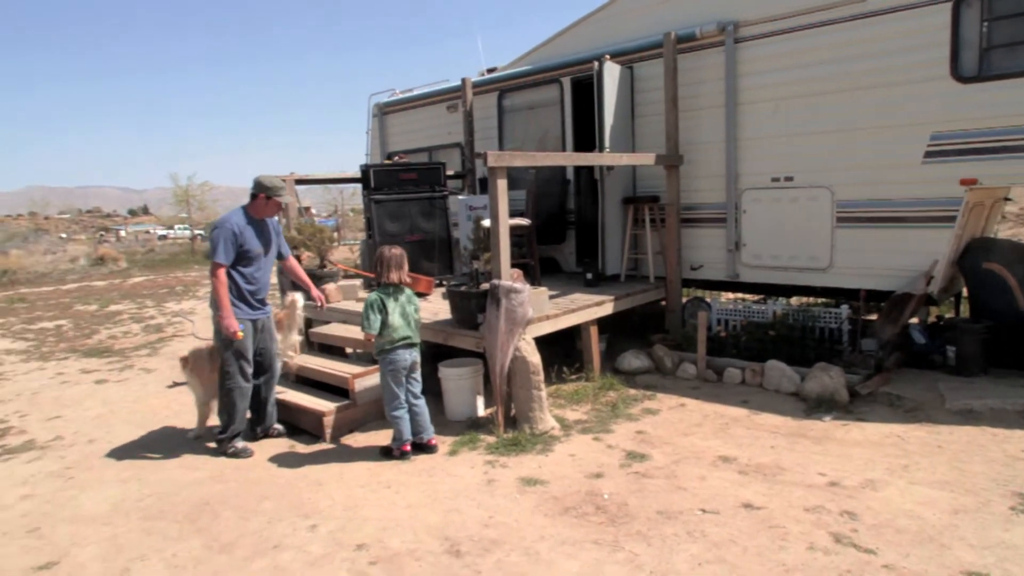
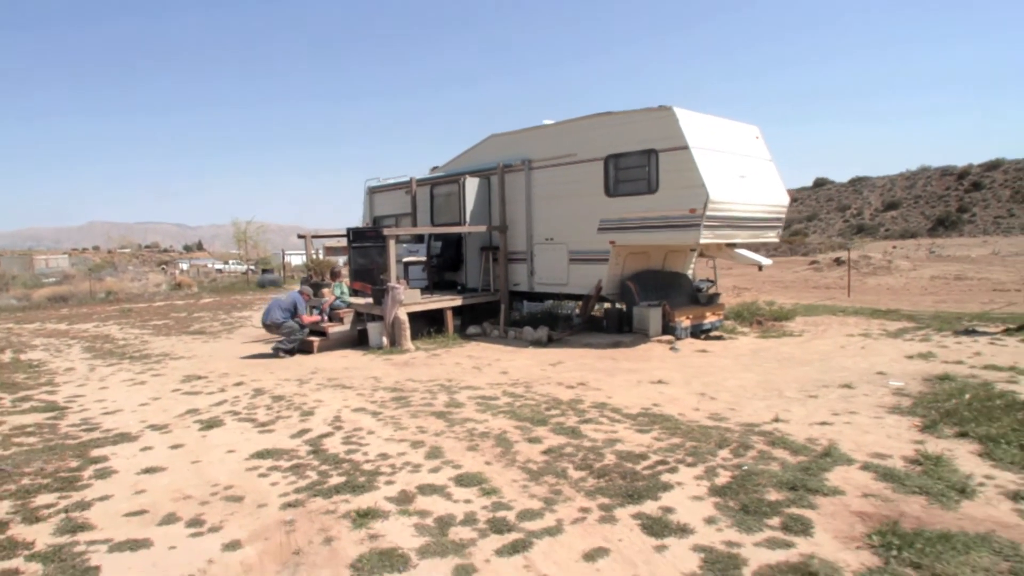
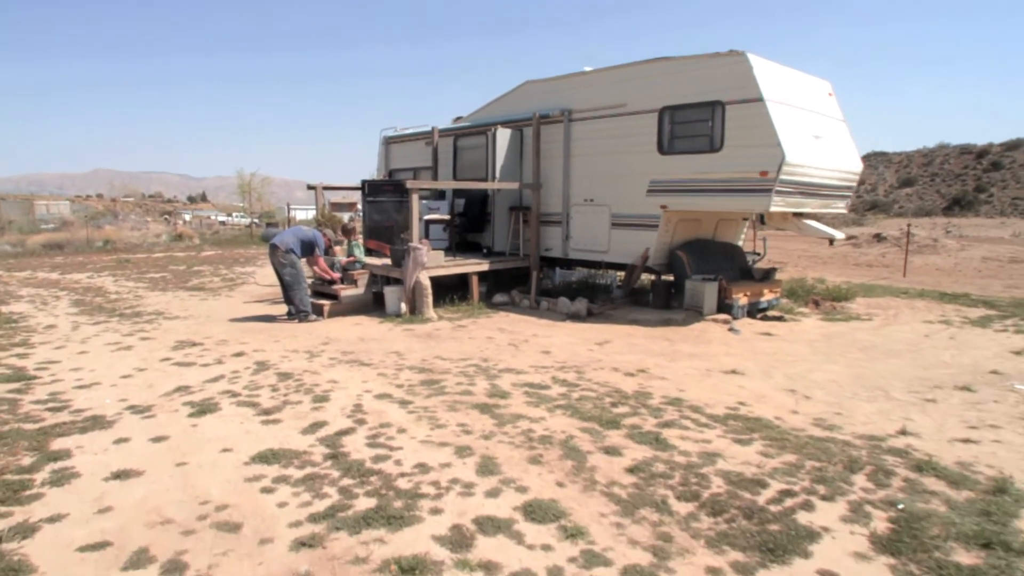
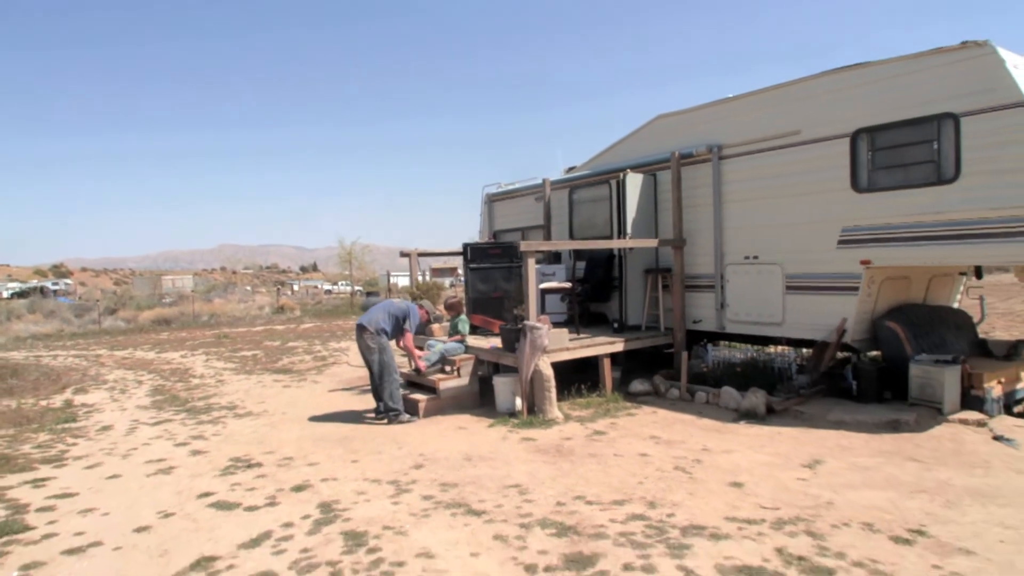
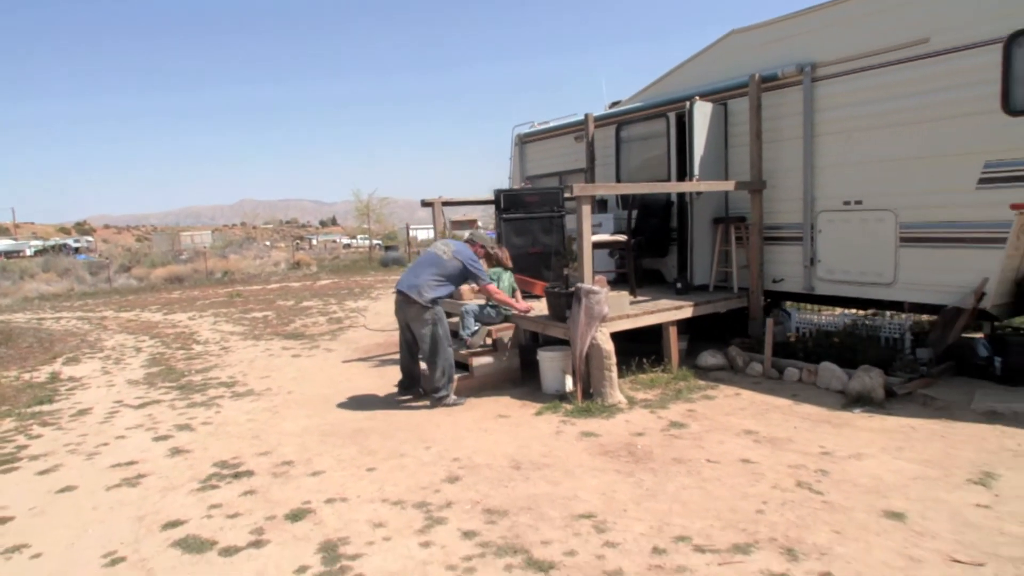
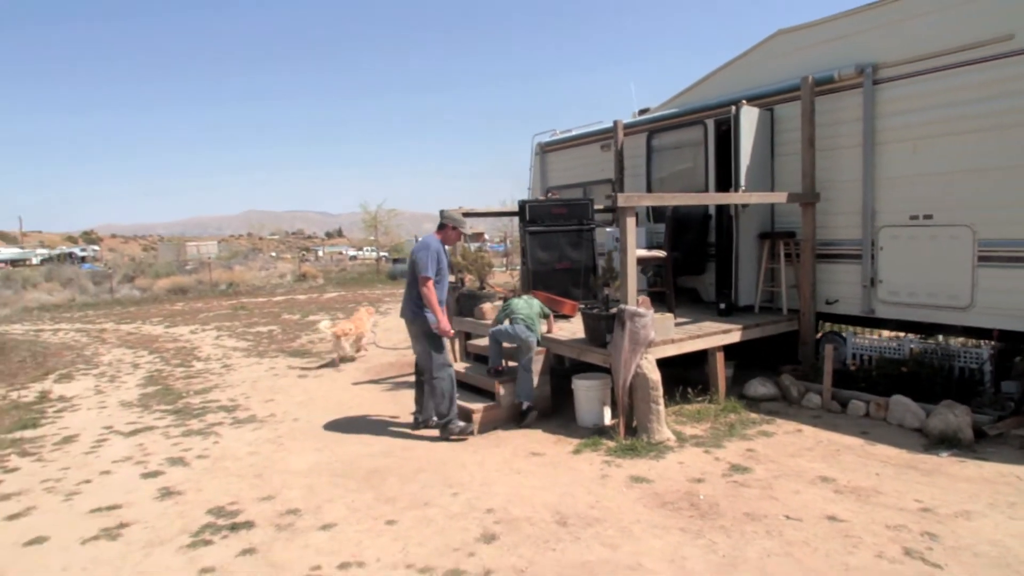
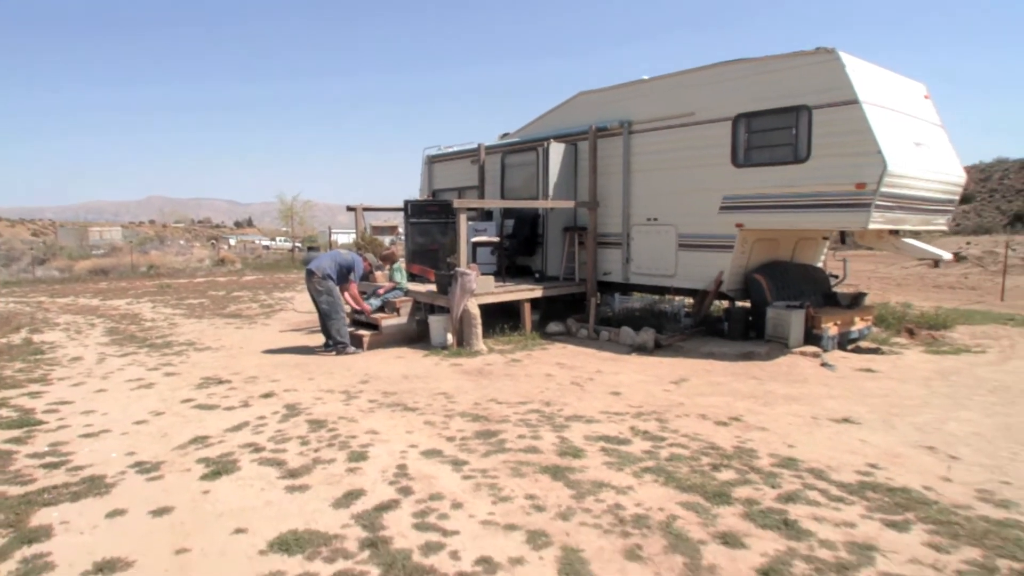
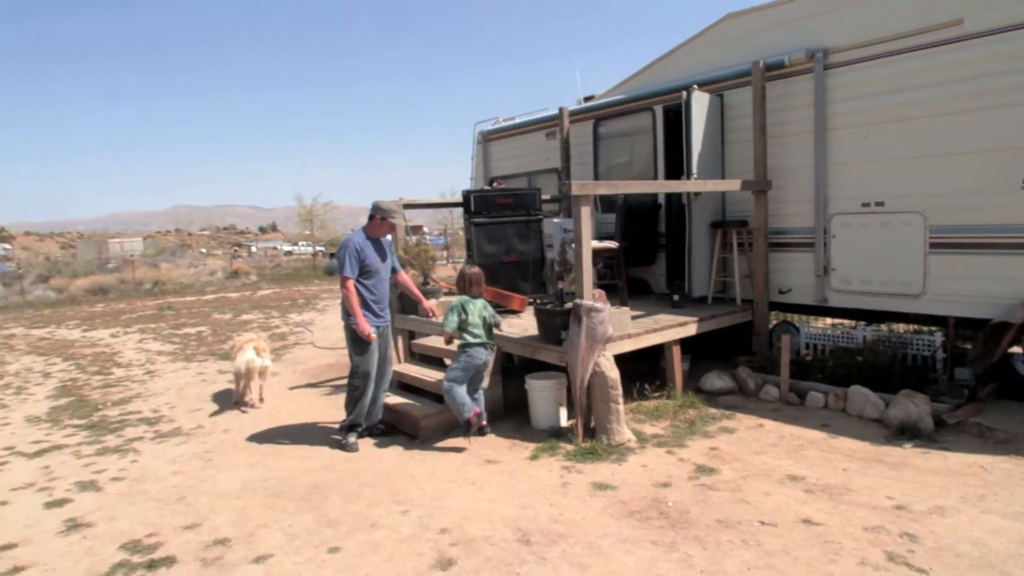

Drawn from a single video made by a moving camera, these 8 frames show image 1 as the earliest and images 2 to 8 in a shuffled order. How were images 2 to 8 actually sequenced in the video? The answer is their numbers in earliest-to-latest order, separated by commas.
8, 6, 5, 4, 7, 3, 2
